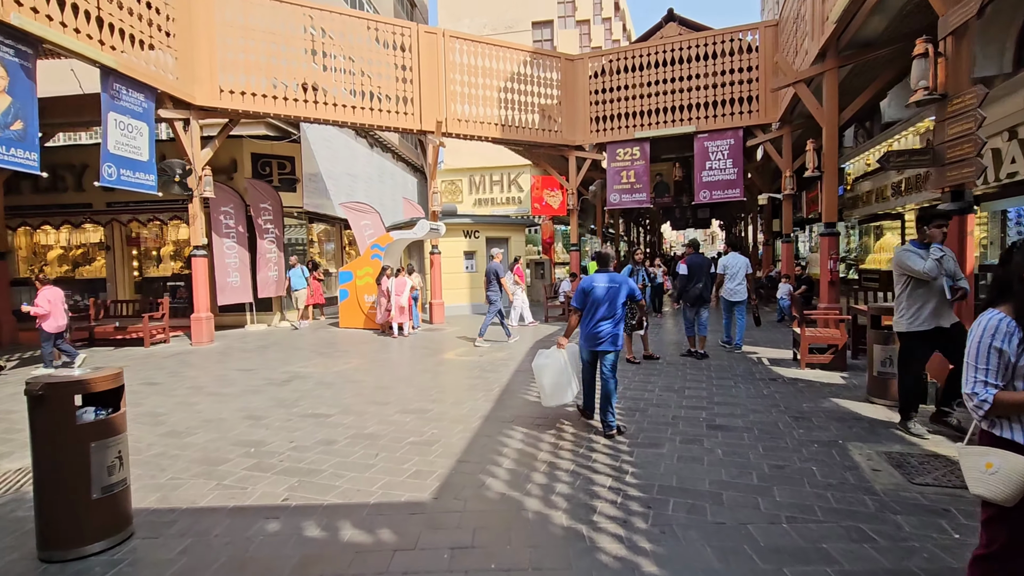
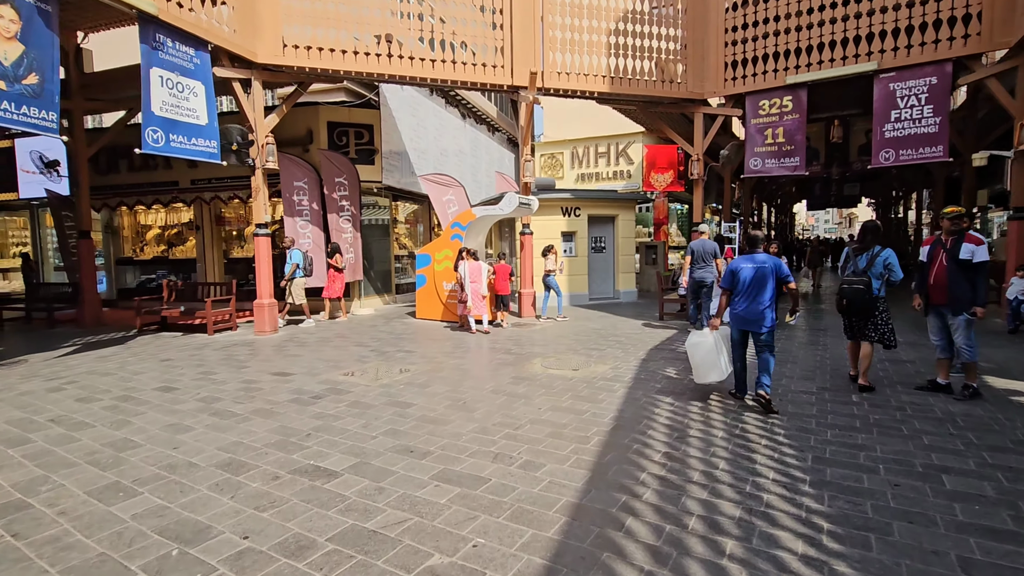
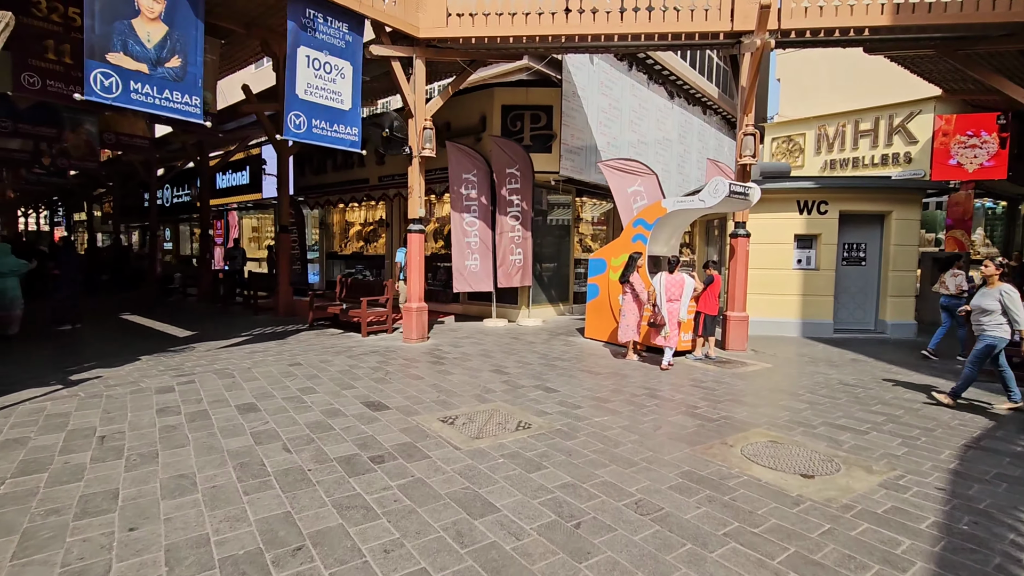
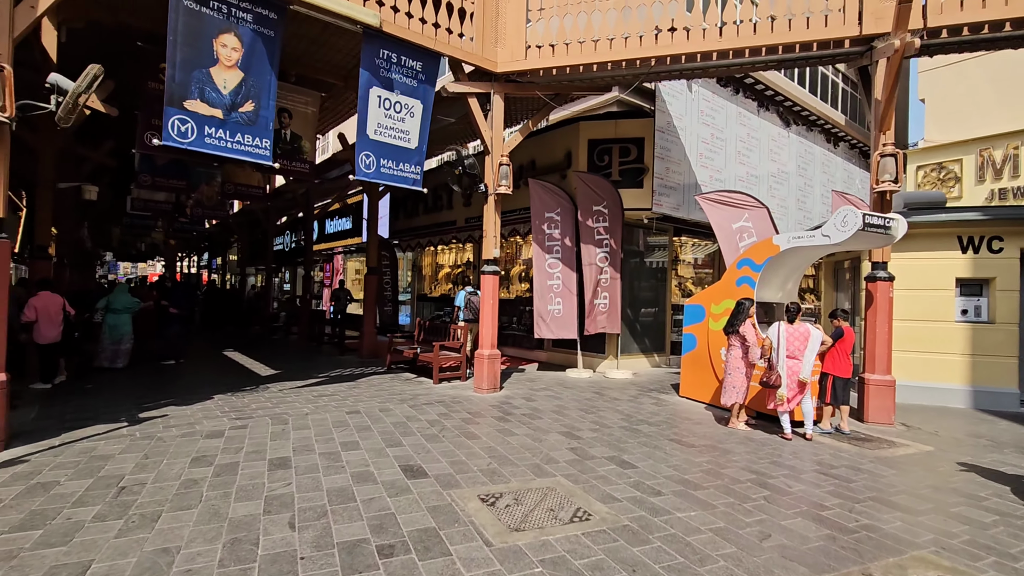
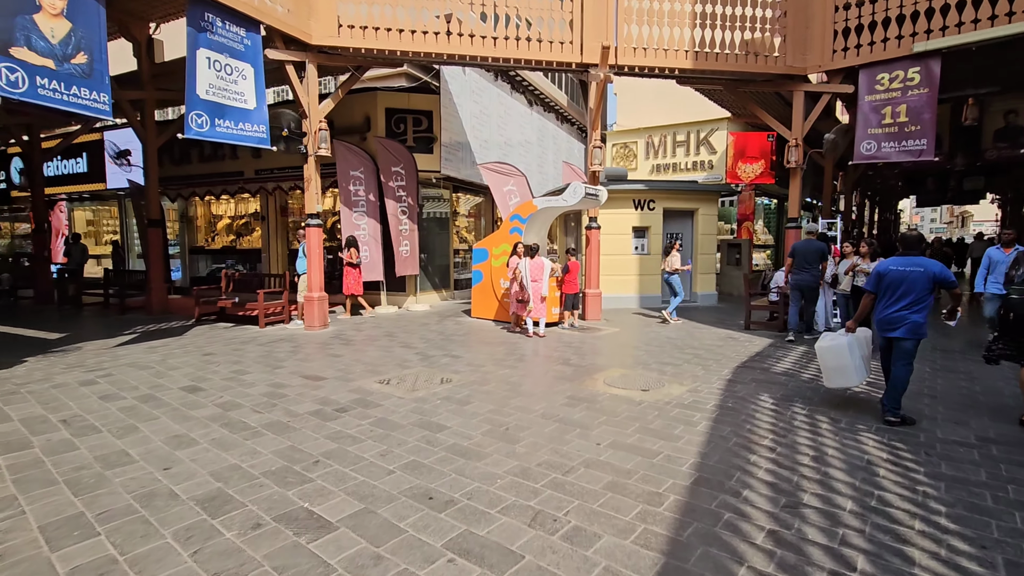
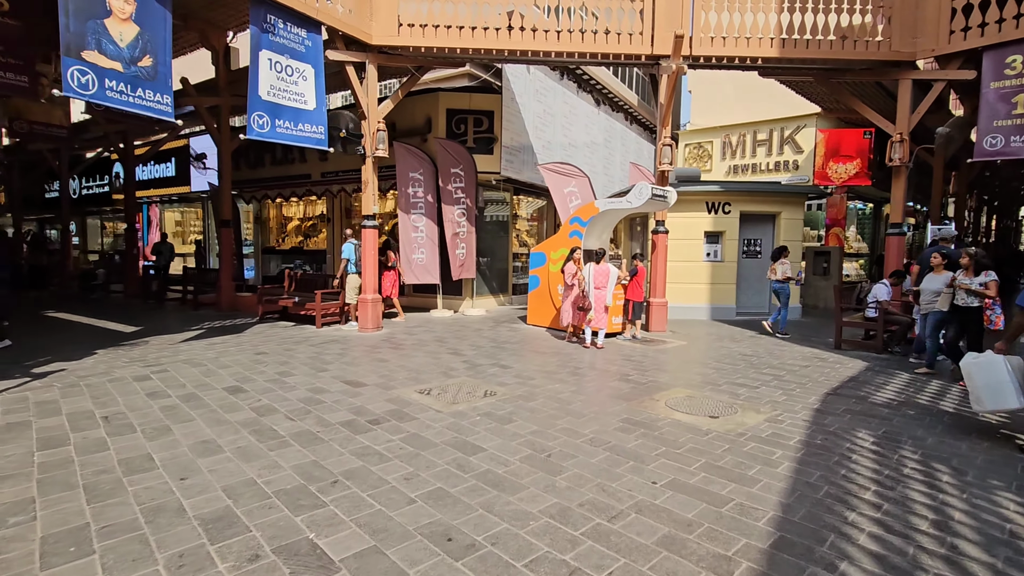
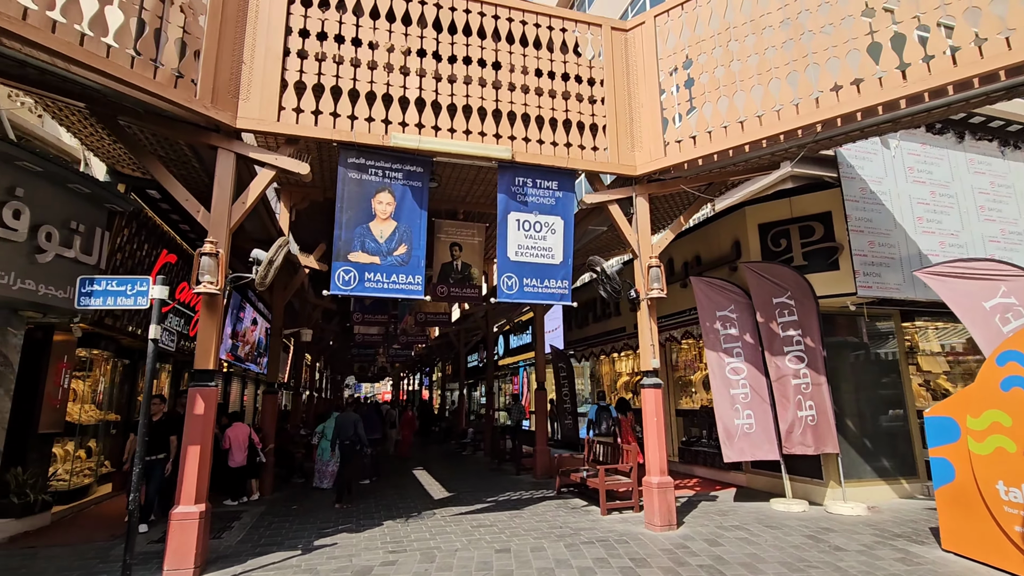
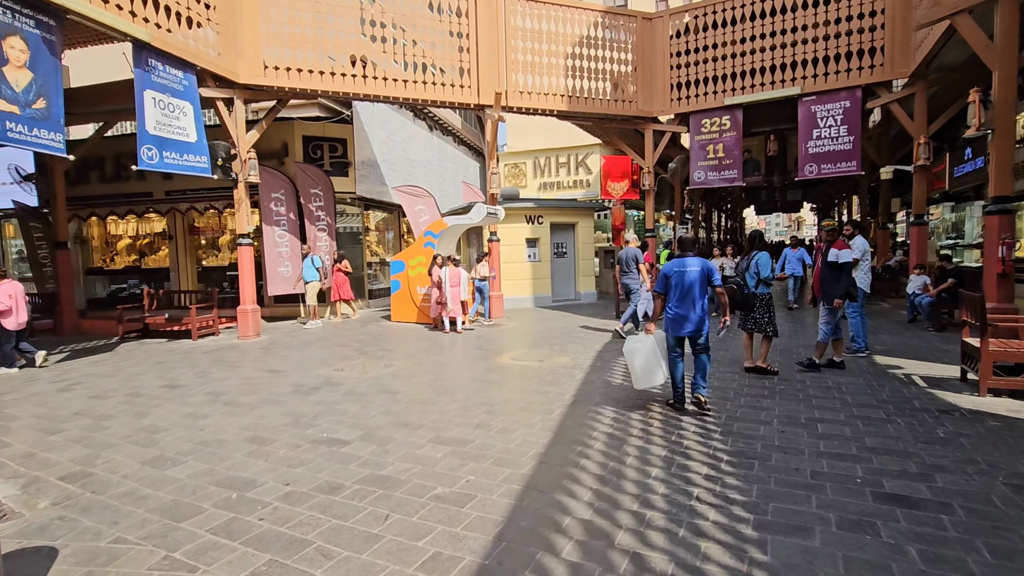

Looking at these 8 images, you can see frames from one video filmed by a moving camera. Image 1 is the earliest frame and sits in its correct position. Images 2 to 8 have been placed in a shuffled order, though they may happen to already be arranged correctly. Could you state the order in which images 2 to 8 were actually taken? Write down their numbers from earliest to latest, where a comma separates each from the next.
8, 2, 5, 6, 3, 4, 7
